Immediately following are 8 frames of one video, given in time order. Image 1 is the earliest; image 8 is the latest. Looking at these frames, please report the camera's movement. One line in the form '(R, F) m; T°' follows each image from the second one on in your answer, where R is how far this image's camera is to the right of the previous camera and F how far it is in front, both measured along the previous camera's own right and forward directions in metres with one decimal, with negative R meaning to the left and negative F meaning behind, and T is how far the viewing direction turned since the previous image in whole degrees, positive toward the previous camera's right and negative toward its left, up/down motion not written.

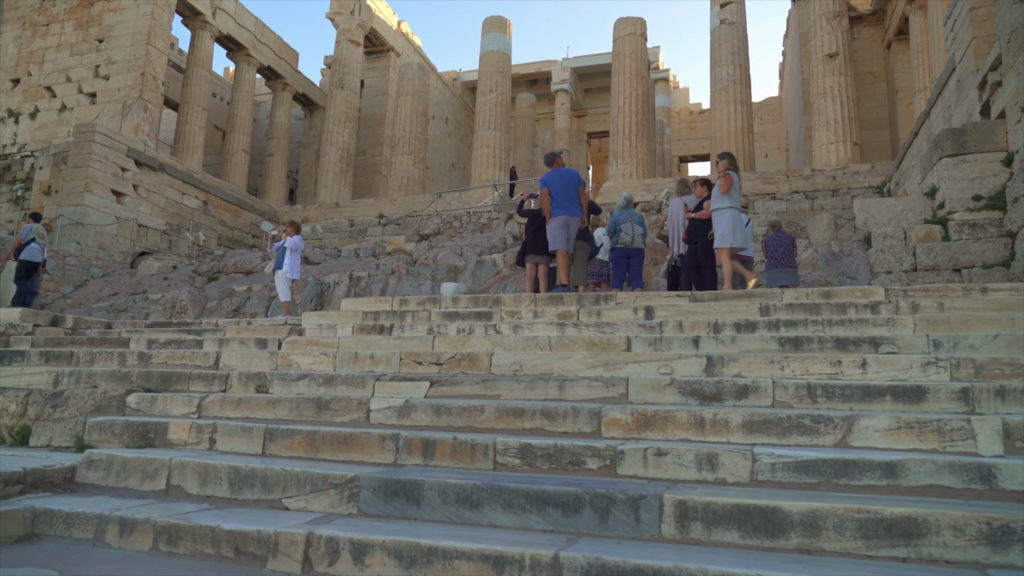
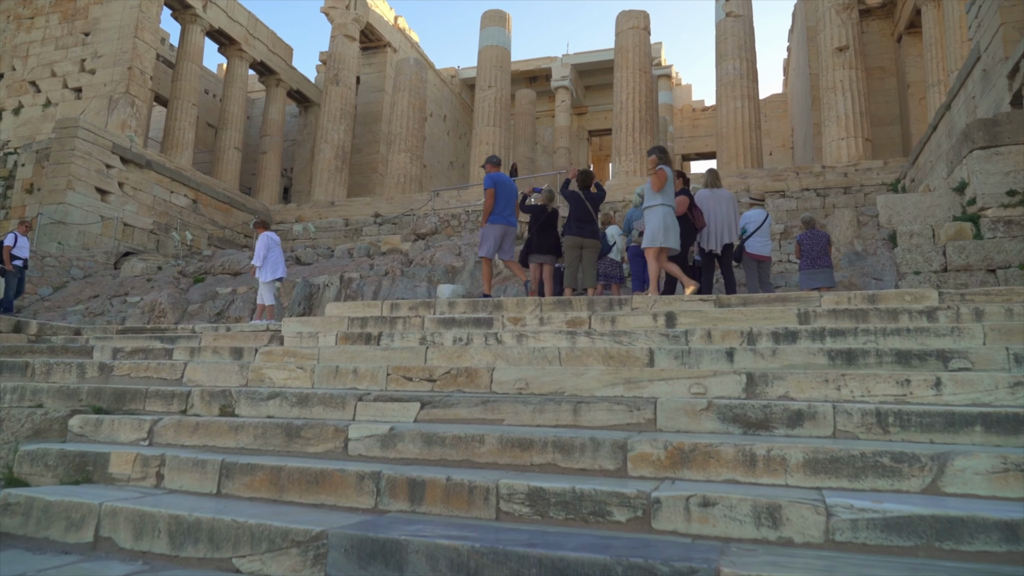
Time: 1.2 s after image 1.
(0.0, +0.6) m; 0°
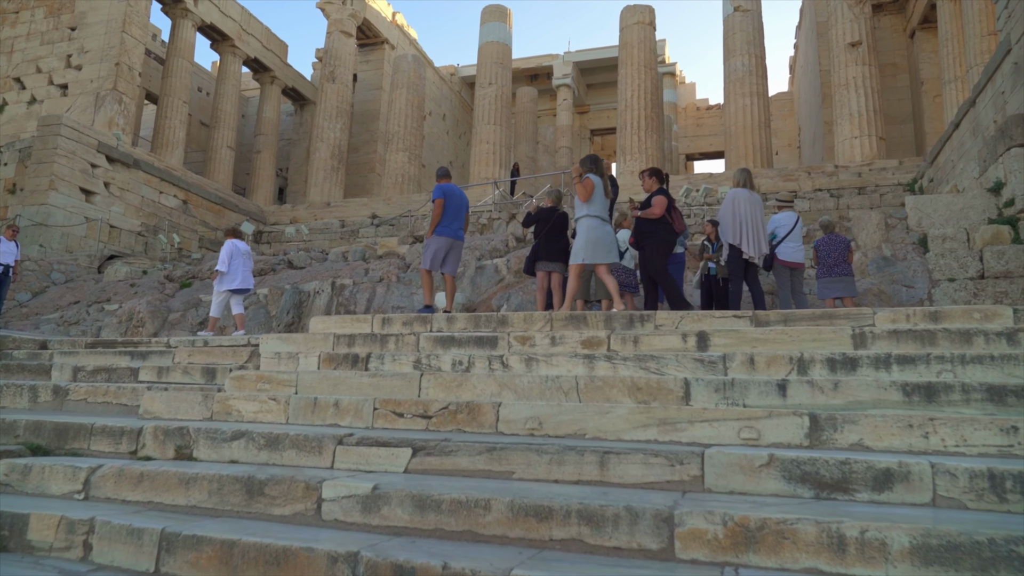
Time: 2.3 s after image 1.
(0.0, +0.6) m; 0°
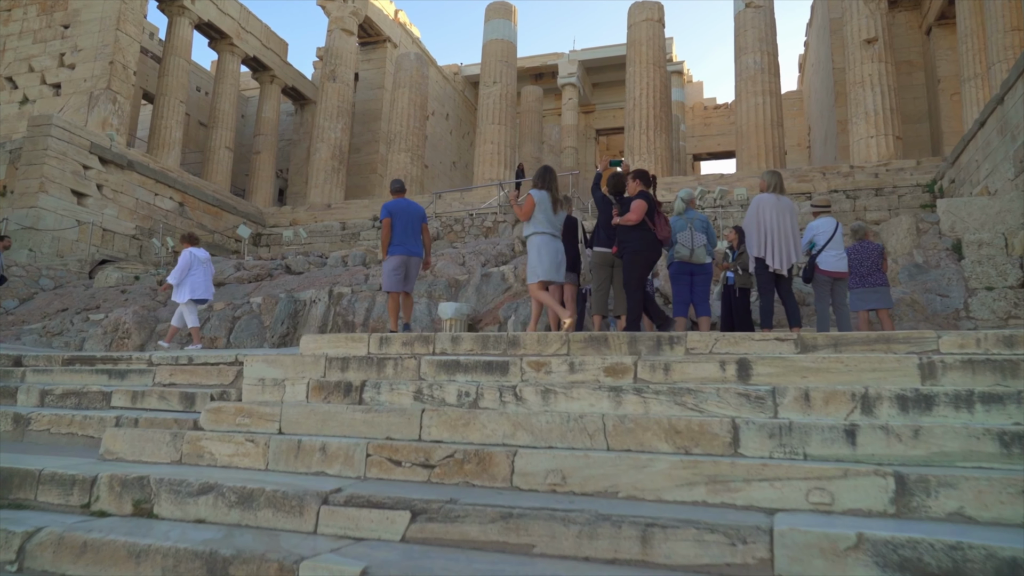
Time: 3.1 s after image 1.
(-0.1, +0.5) m; 0°
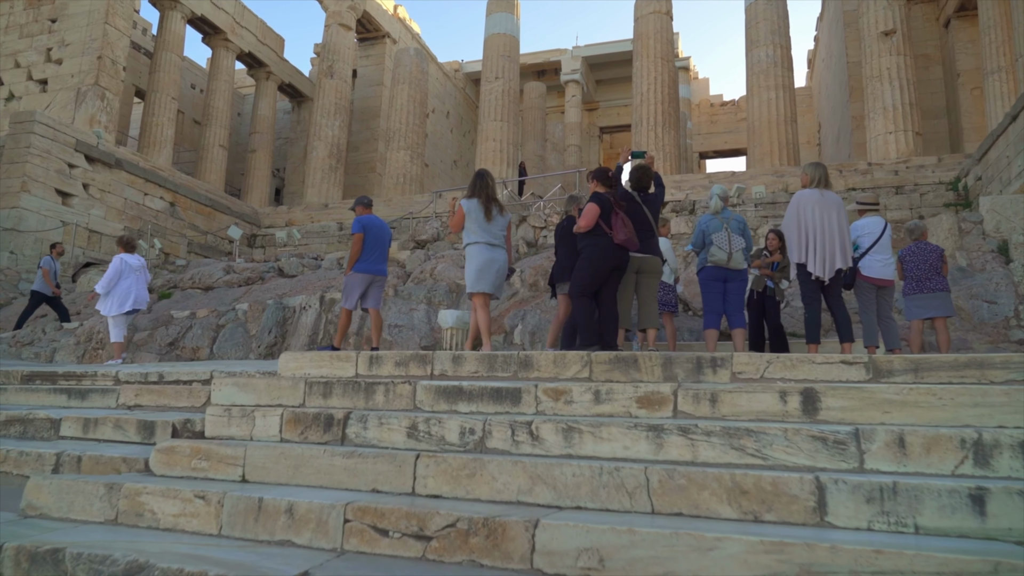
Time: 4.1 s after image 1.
(-0.1, +0.7) m; 0°
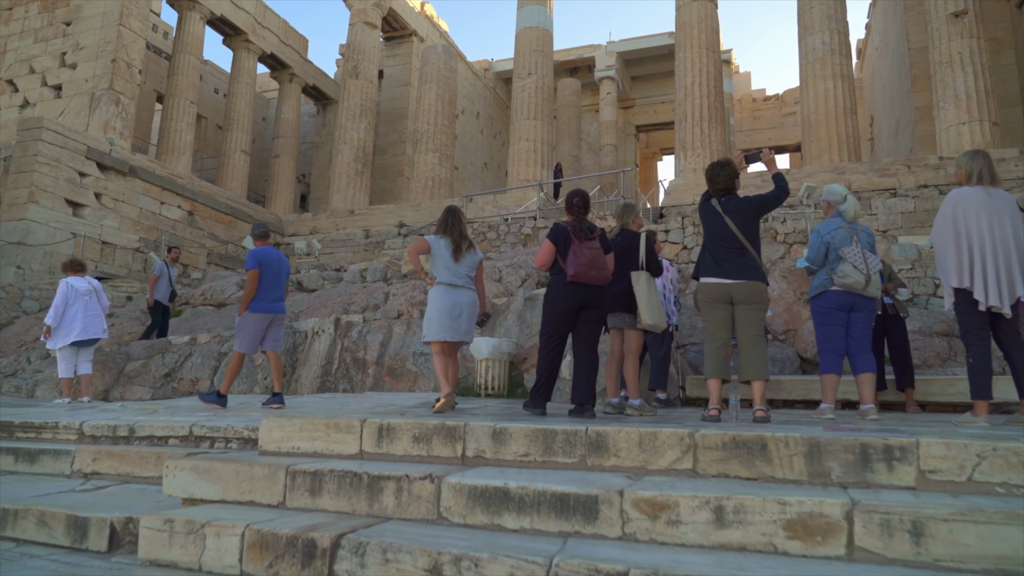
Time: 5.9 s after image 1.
(-0.1, +1.1) m; -2°
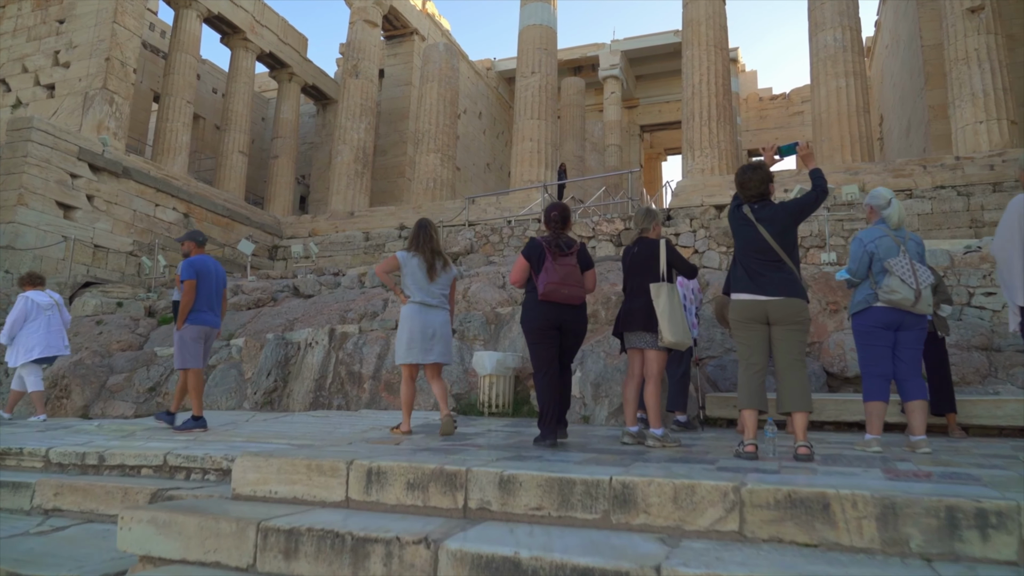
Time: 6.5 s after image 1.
(0.0, +0.4) m; 0°
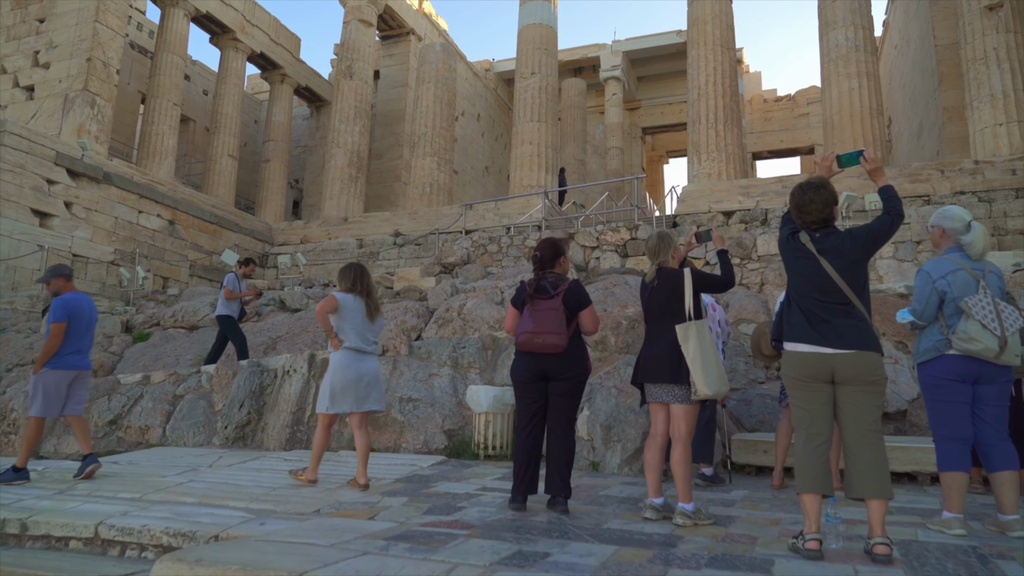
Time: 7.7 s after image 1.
(0.0, +0.6) m; 0°
